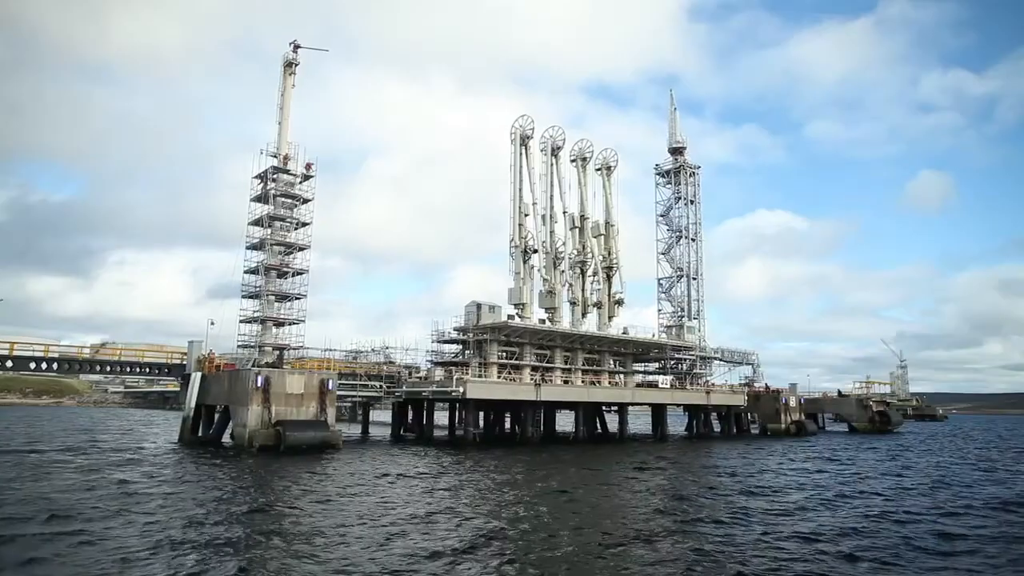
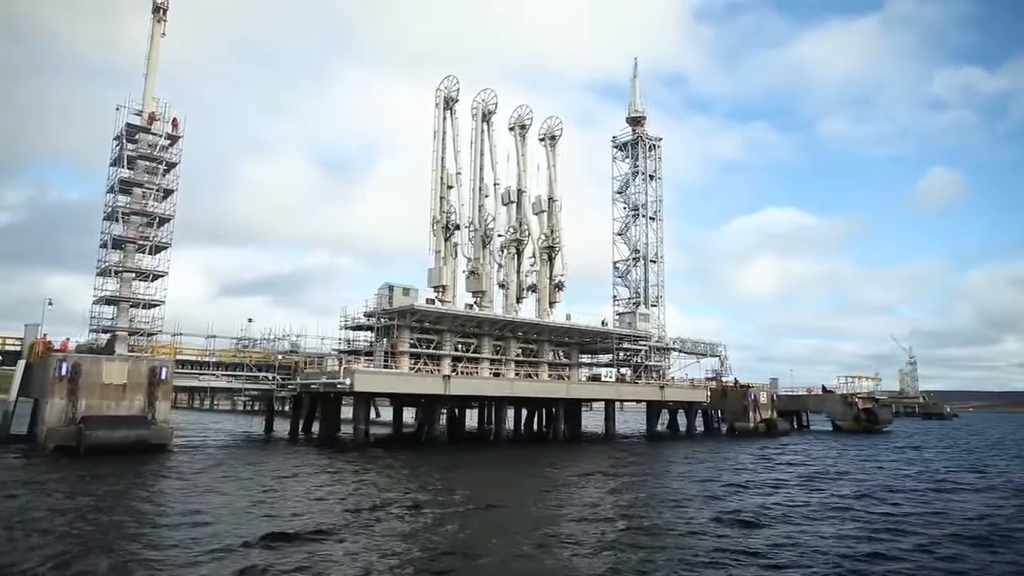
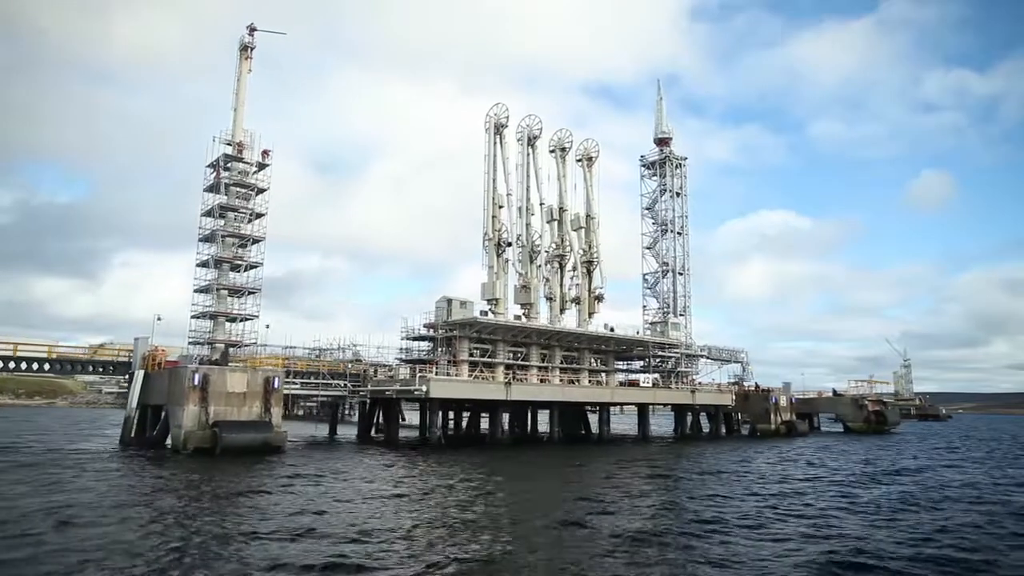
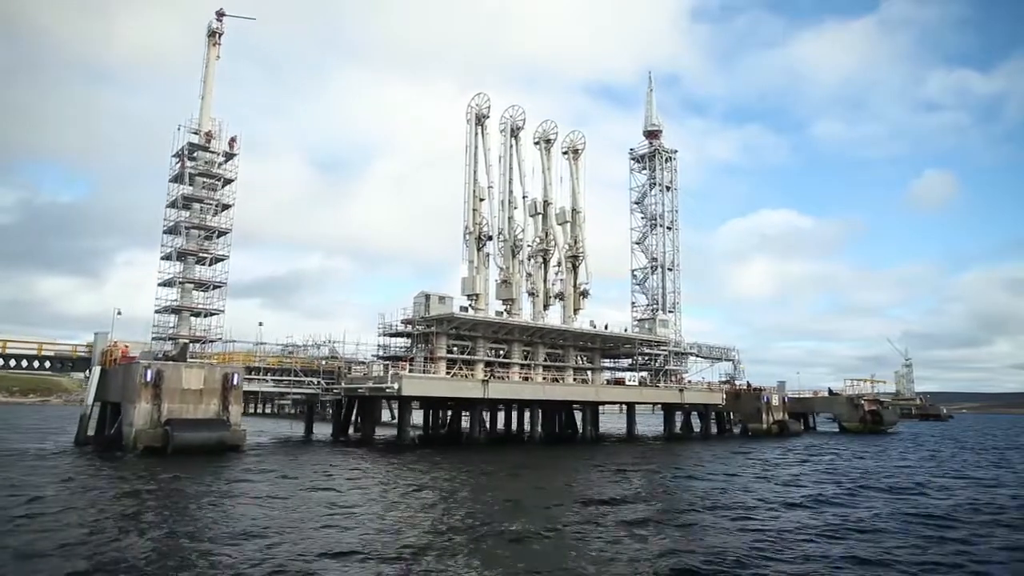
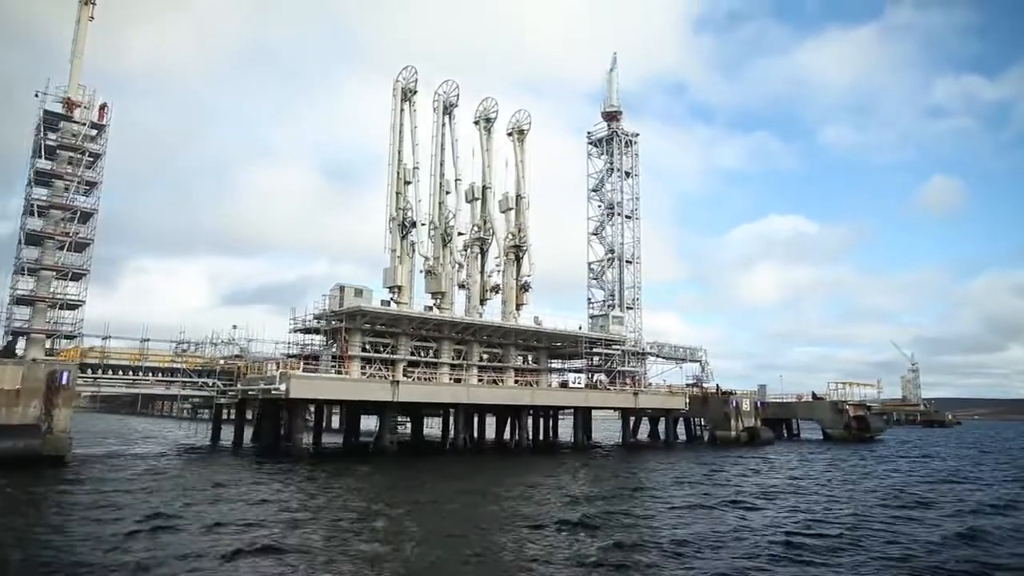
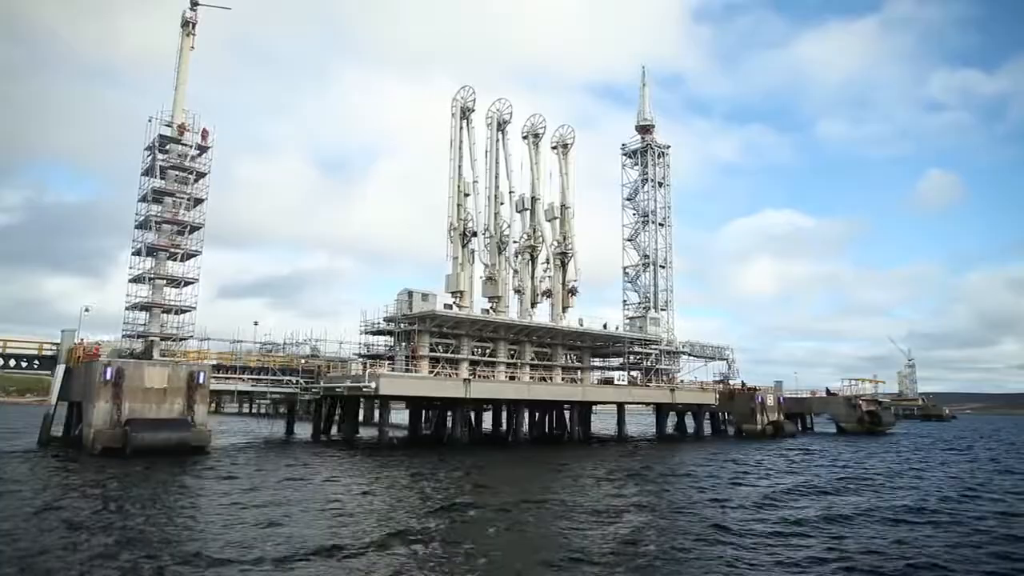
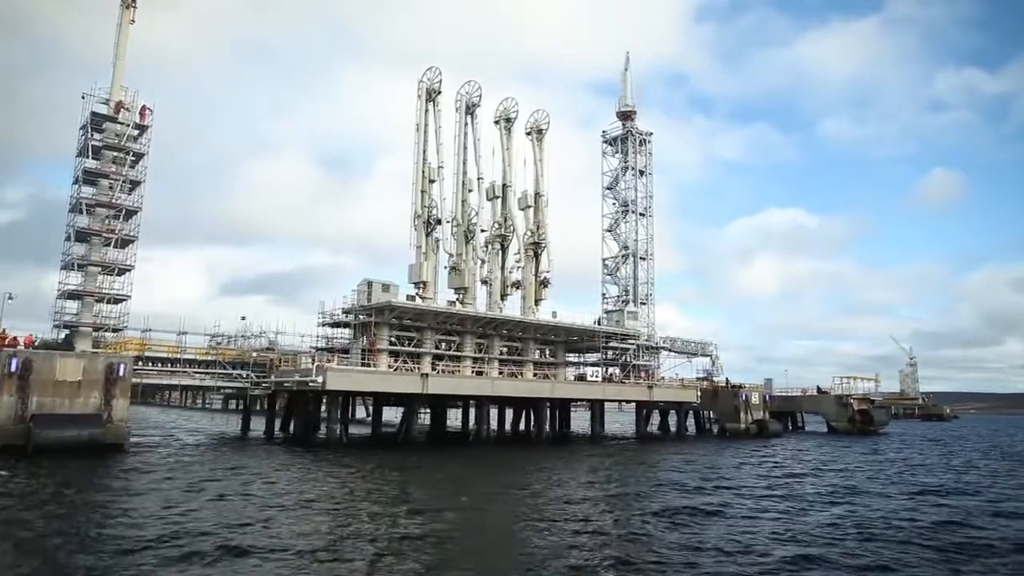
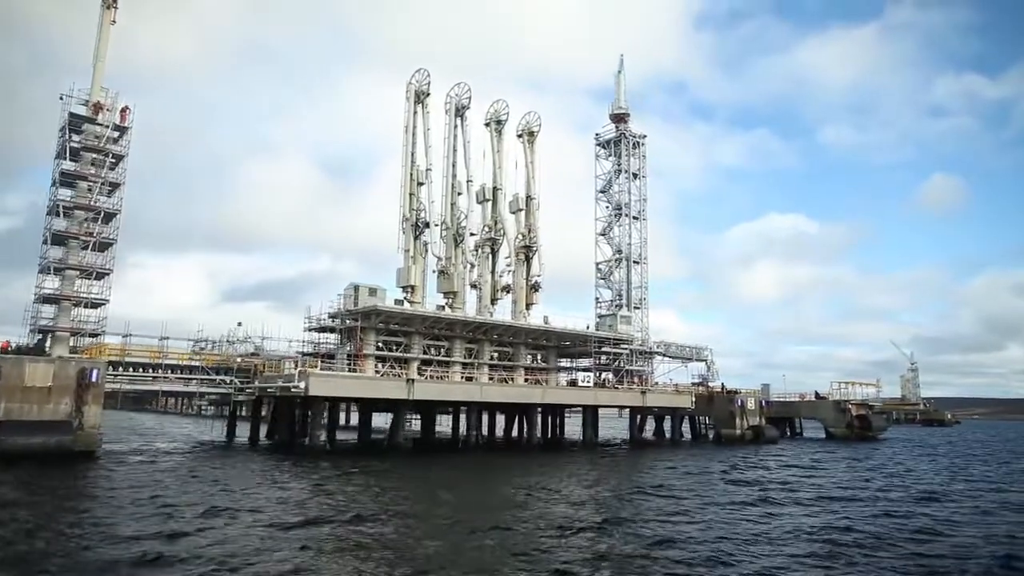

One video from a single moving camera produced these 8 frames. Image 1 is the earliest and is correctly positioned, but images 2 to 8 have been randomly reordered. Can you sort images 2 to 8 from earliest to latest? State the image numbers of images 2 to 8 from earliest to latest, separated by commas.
3, 4, 6, 2, 7, 8, 5
